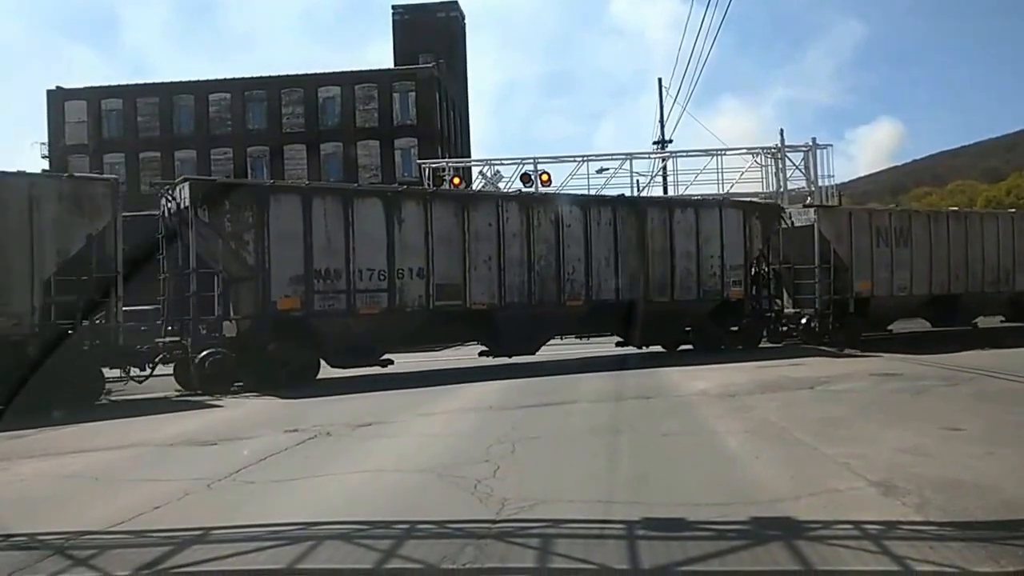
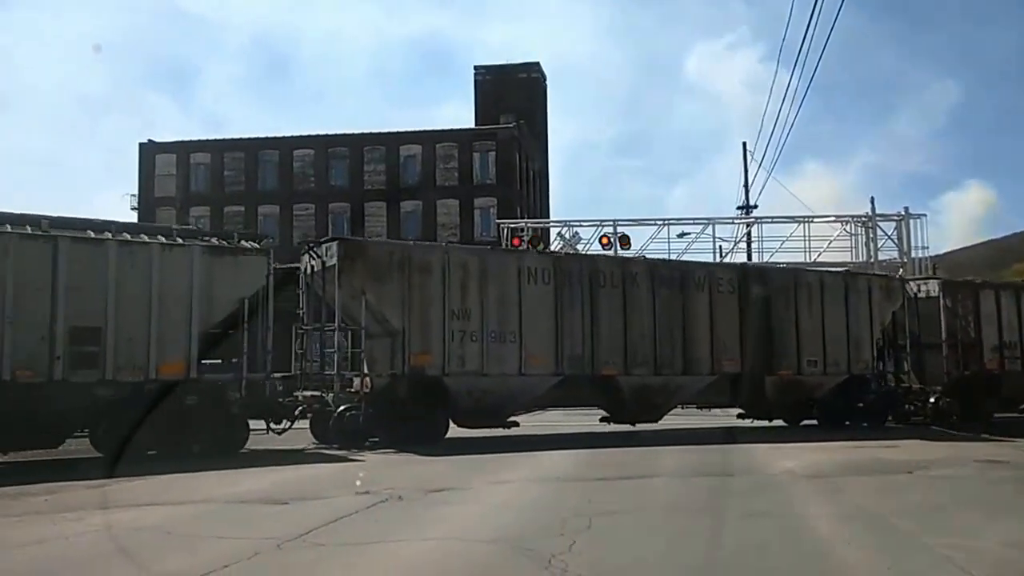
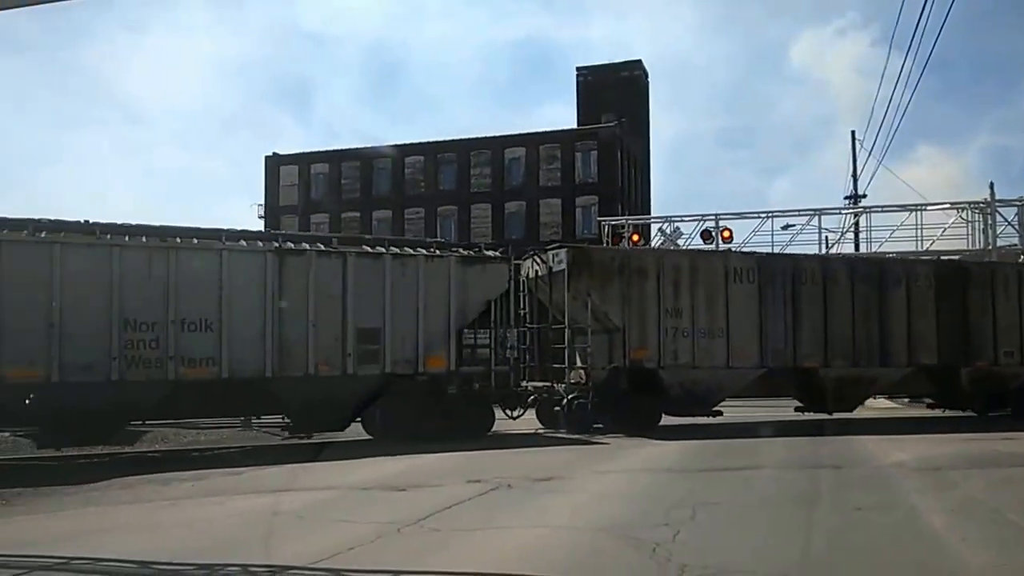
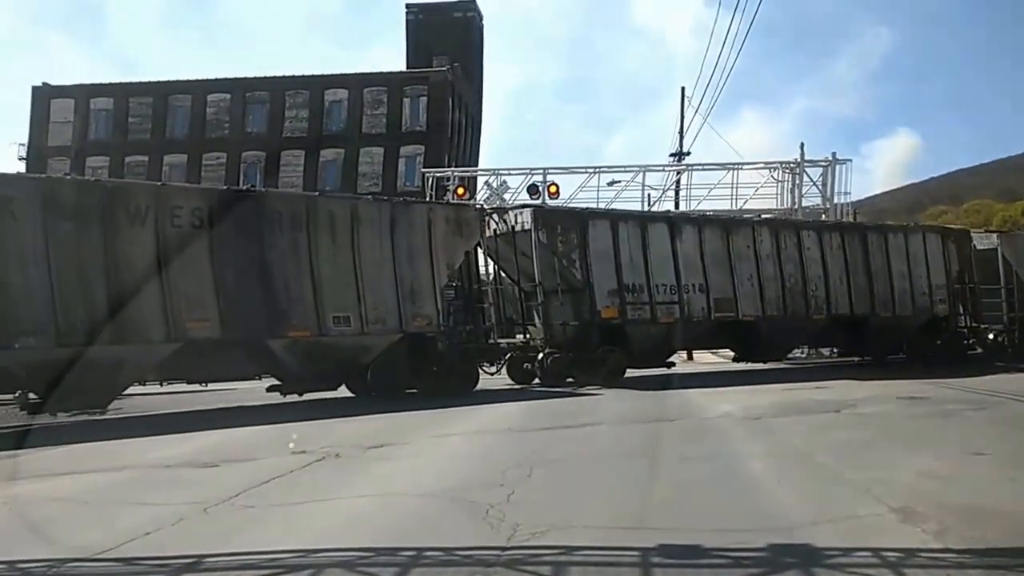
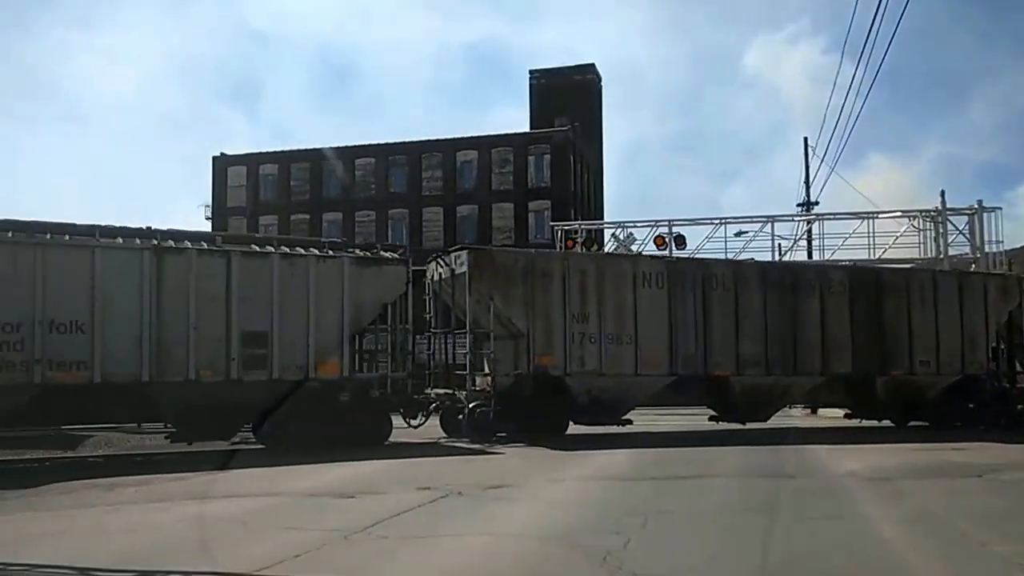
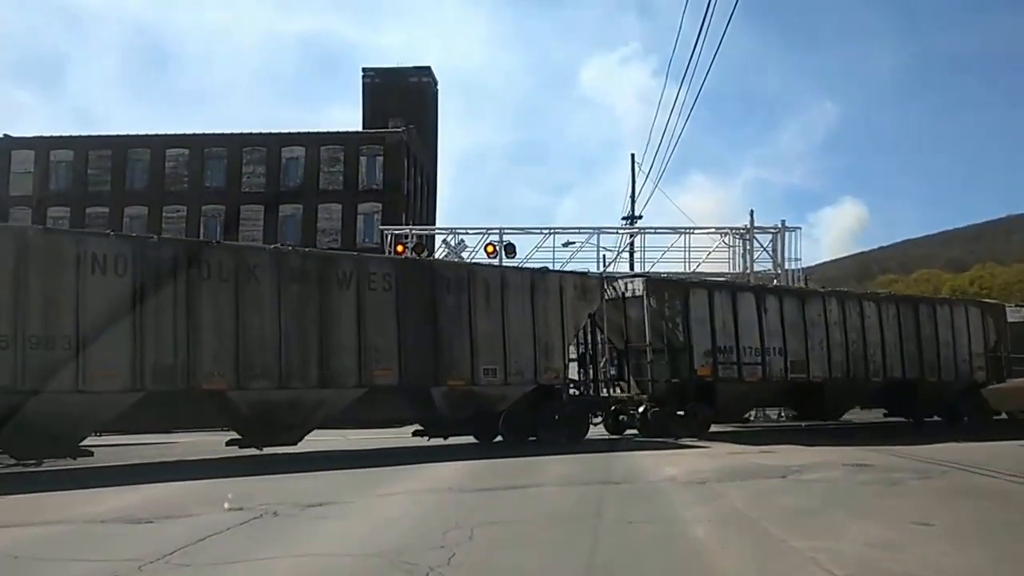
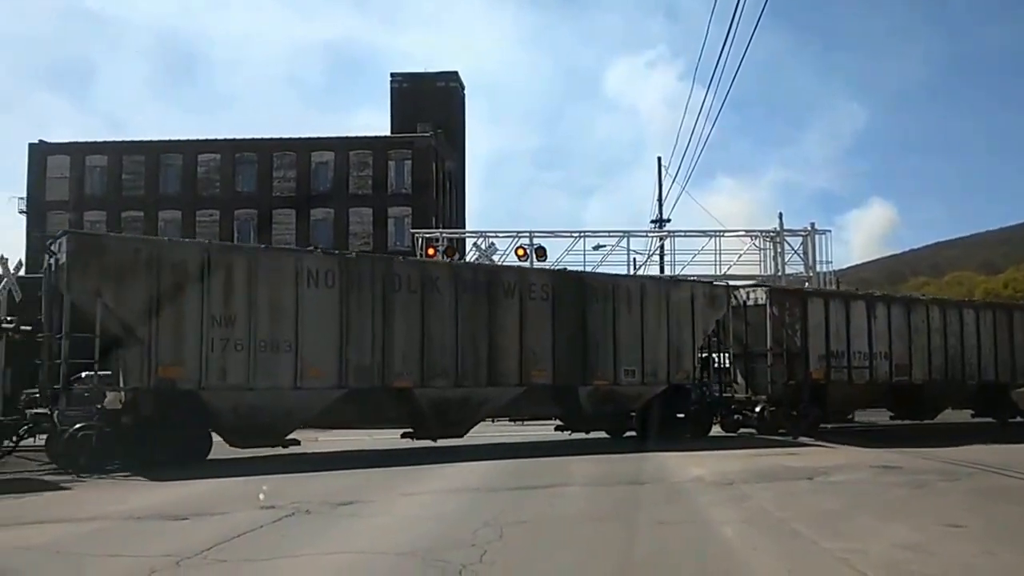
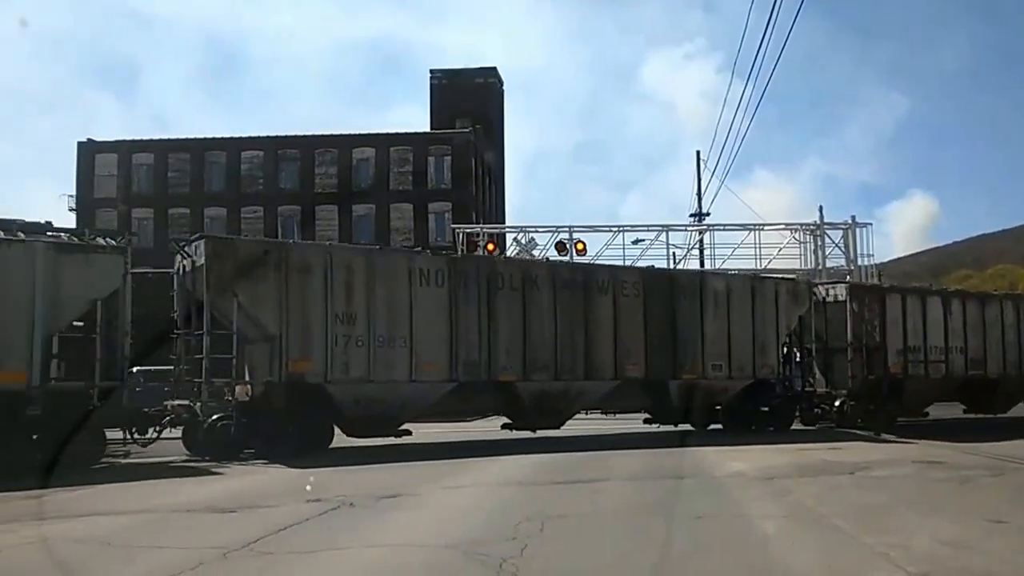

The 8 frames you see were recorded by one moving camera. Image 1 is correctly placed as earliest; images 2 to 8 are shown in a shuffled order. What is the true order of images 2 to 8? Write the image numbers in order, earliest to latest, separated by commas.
4, 6, 7, 8, 2, 5, 3
